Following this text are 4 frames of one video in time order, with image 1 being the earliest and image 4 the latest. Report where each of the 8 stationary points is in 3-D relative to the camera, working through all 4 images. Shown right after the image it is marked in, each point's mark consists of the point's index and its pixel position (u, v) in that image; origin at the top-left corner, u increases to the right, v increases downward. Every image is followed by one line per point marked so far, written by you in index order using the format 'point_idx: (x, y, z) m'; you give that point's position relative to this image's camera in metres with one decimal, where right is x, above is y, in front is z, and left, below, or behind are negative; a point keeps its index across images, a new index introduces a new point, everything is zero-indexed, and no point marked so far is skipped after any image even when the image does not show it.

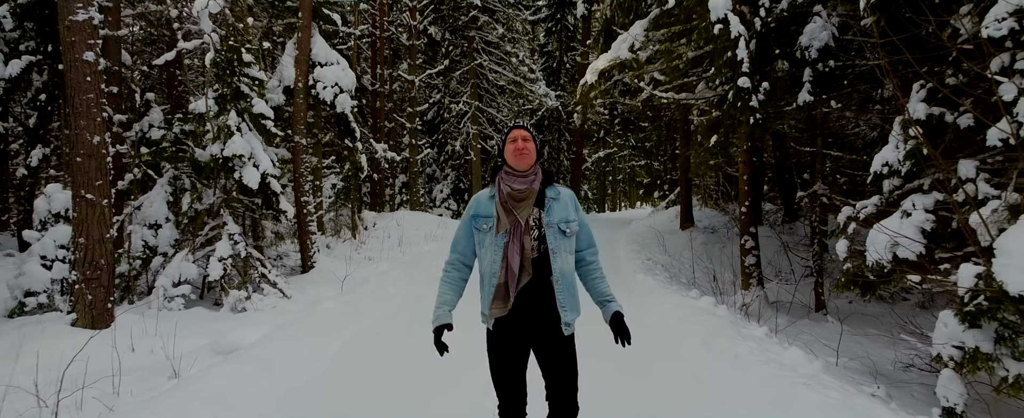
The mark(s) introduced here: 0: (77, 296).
0: (-5.2, -1.0, +6.8) m
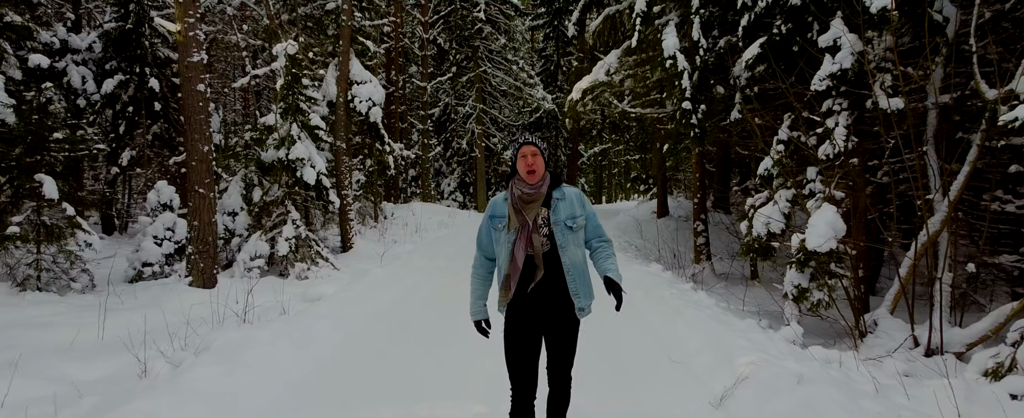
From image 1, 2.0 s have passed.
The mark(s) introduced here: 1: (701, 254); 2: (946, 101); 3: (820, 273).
0: (-5.2, -0.9, +9.2) m
1: (+3.6, -0.8, +10.6) m
2: (+4.8, +1.2, +6.3) m
3: (+3.4, -0.7, +6.2) m
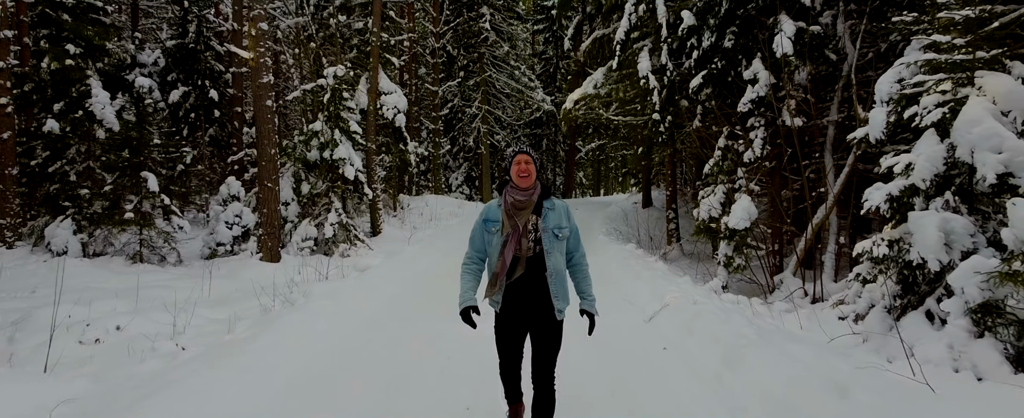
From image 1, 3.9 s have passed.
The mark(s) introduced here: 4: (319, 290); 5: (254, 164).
0: (-5.1, -0.7, +11.6) m
1: (+3.7, -0.6, +12.9) m
2: (+4.9, +1.4, +8.6) m
3: (+3.5, -0.5, +8.5) m
4: (-2.7, -1.1, +7.9) m
5: (-7.0, +1.2, +15.3) m
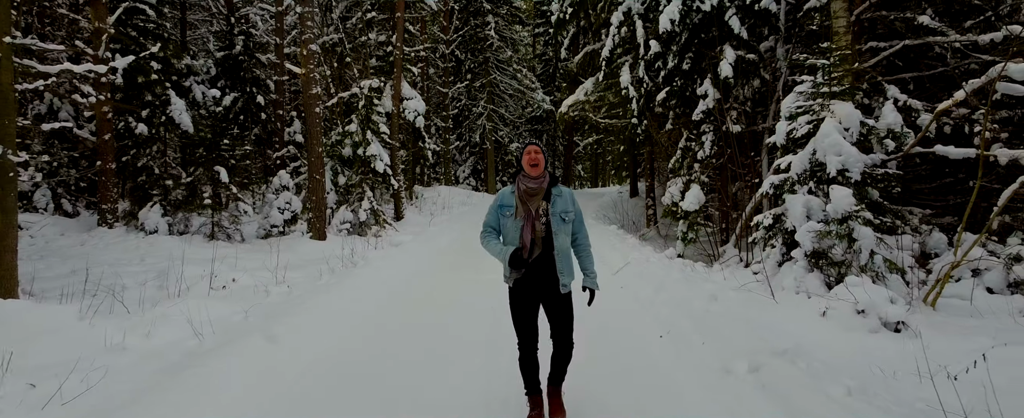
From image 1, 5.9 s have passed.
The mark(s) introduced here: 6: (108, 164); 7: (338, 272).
0: (-5.0, -0.4, +14.1) m
1: (+3.8, -0.3, +15.4) m
2: (+5.0, +1.6, +11.1) m
3: (+3.6, -0.3, +11.1) m
4: (-2.6, -0.9, +10.4) m
5: (-6.9, +1.6, +17.8) m
6: (-9.5, +1.1, +13.2) m
7: (-2.9, -1.1, +9.3) m
